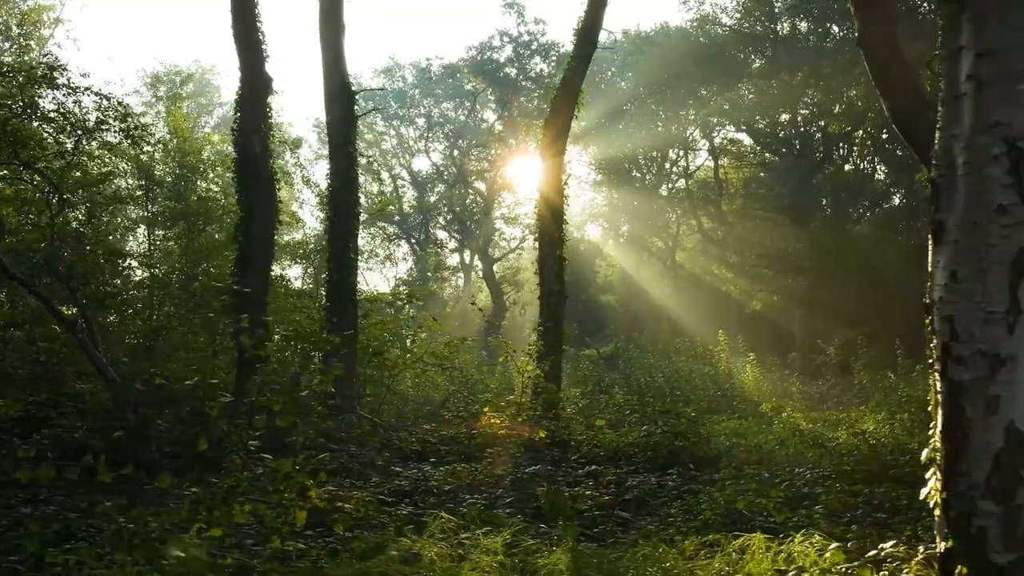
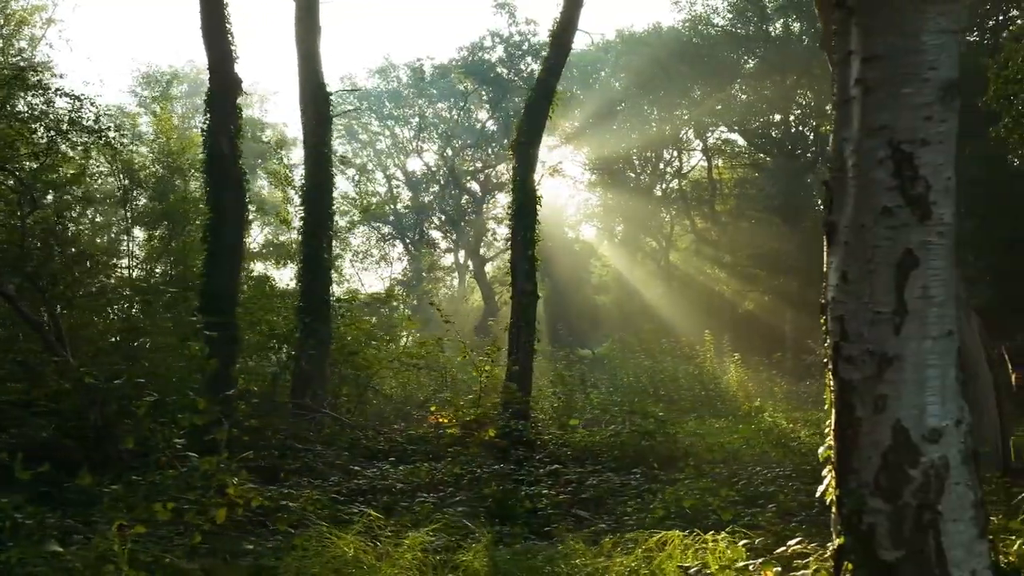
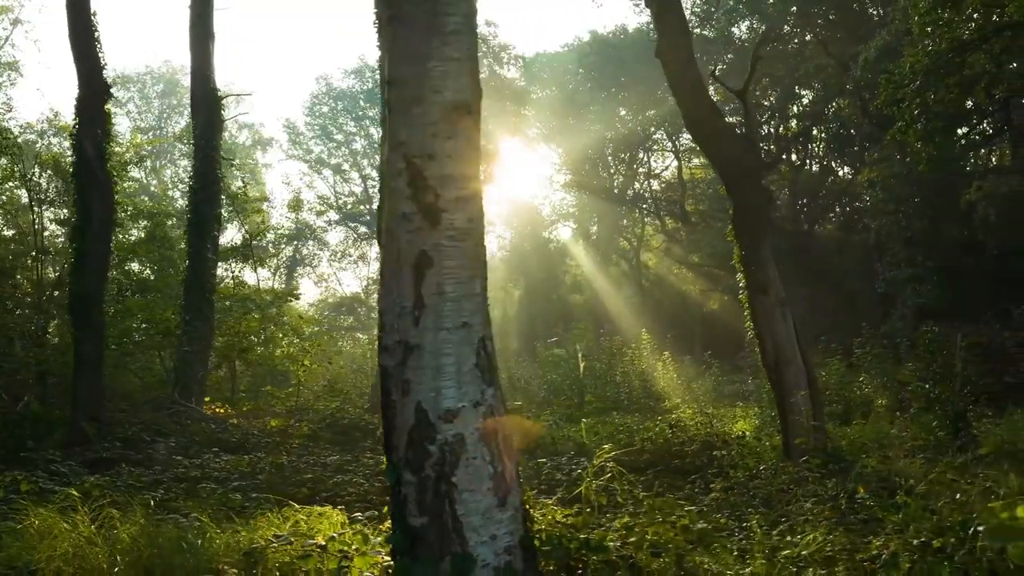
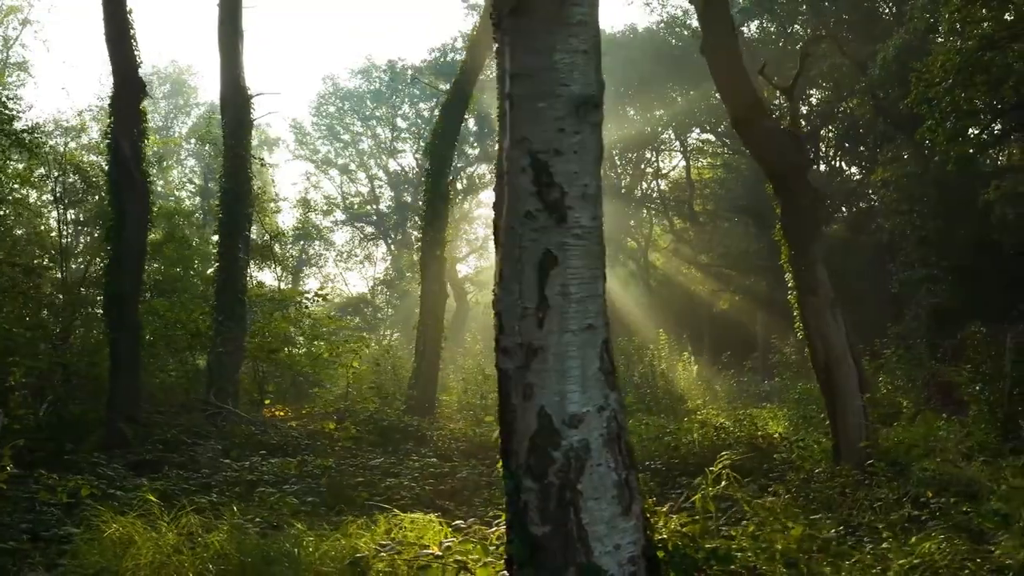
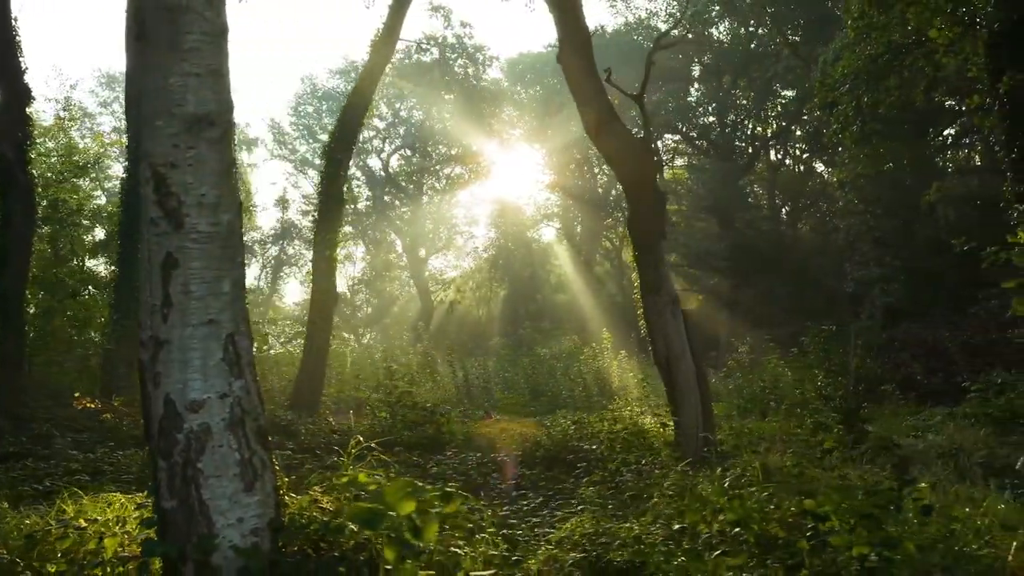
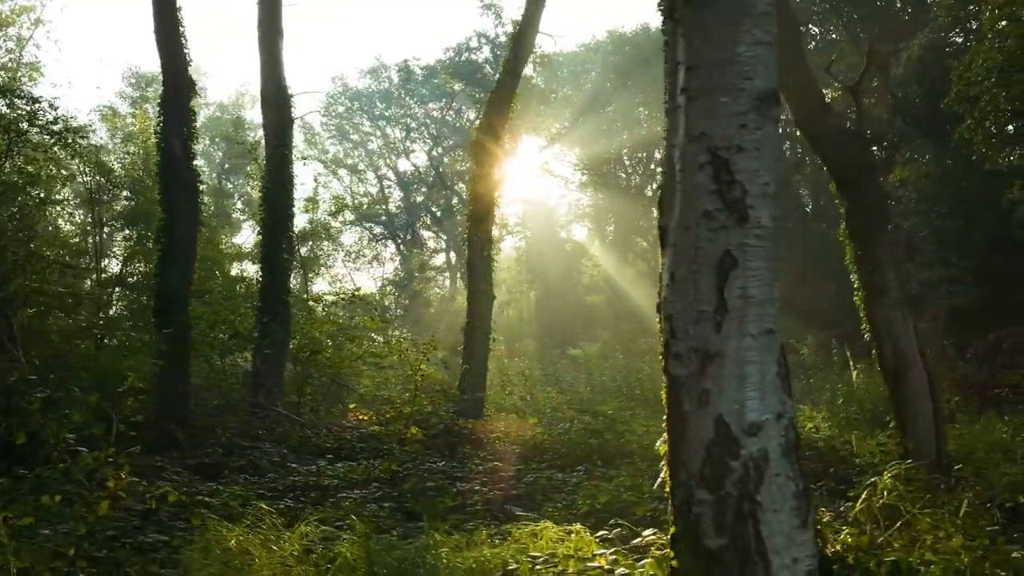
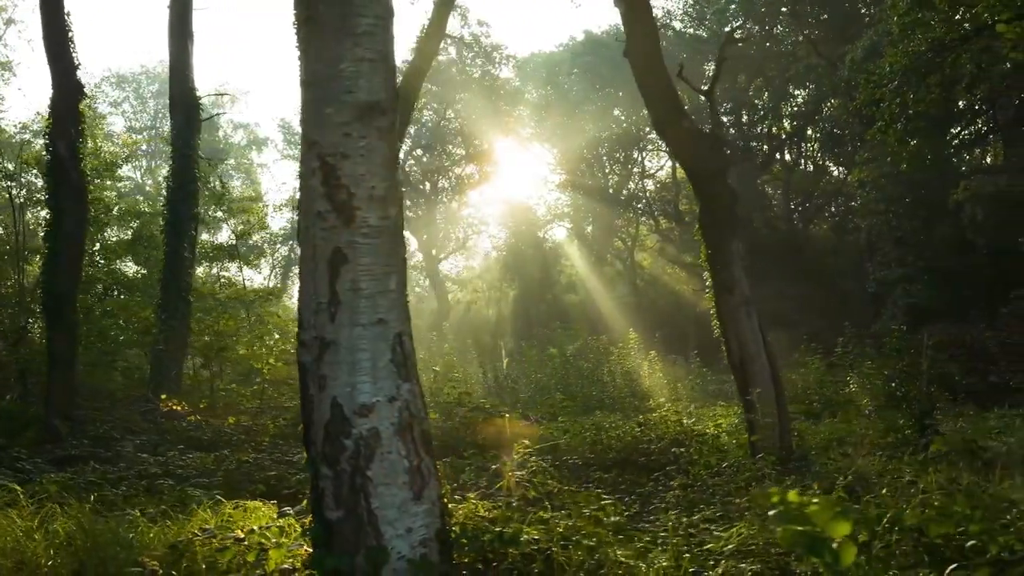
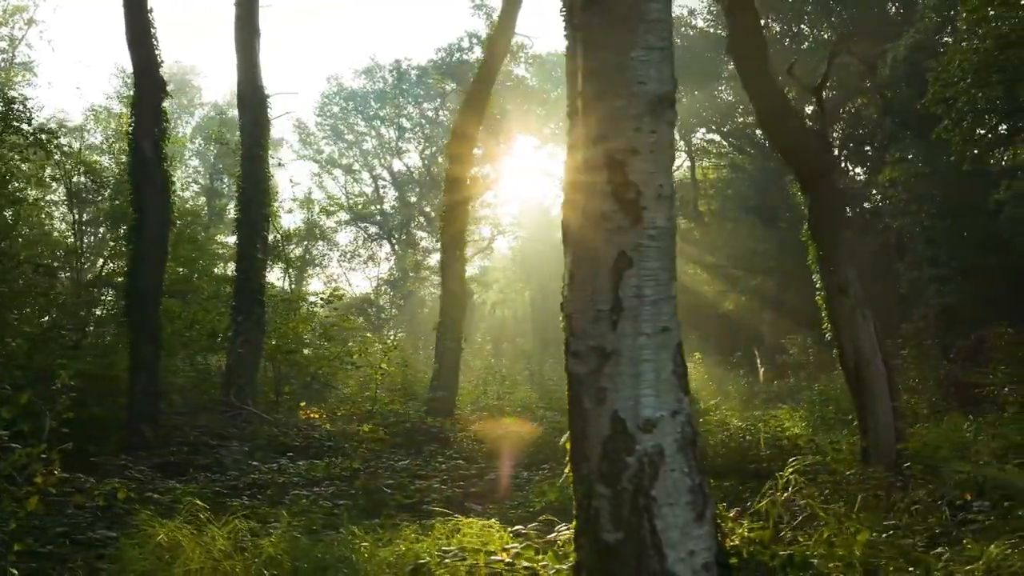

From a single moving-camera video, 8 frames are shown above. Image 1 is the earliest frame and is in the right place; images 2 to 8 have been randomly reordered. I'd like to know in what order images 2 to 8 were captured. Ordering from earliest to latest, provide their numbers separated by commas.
2, 6, 8, 4, 3, 7, 5
